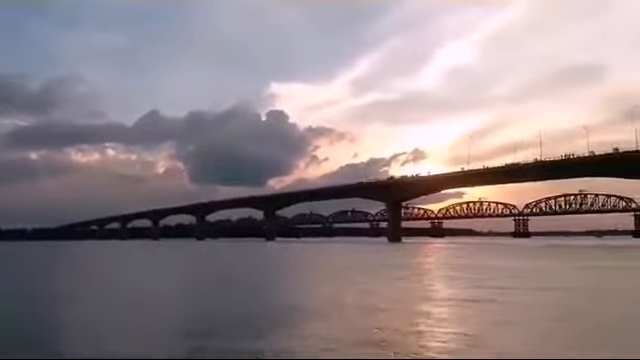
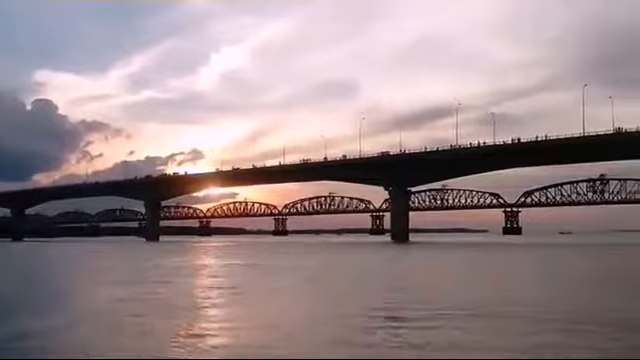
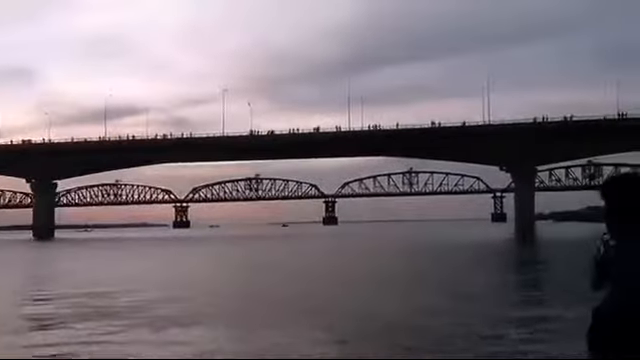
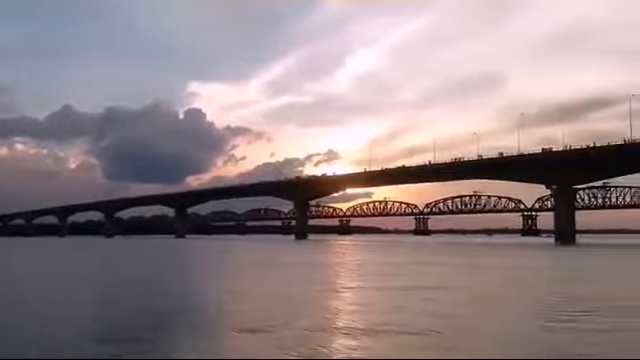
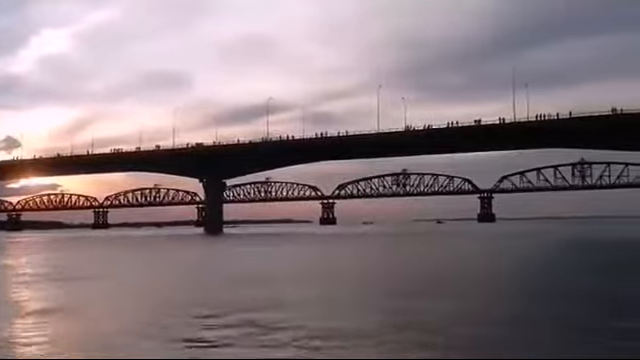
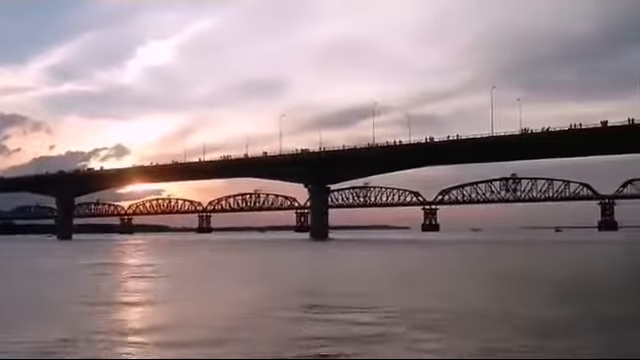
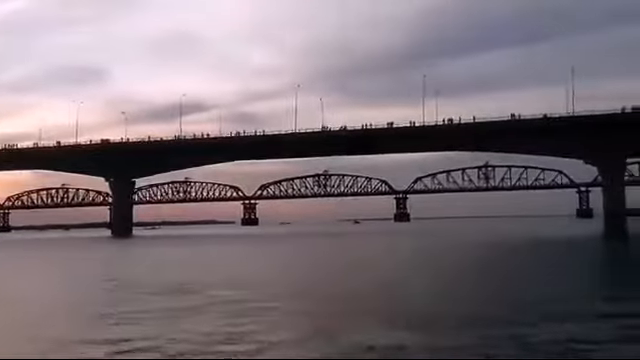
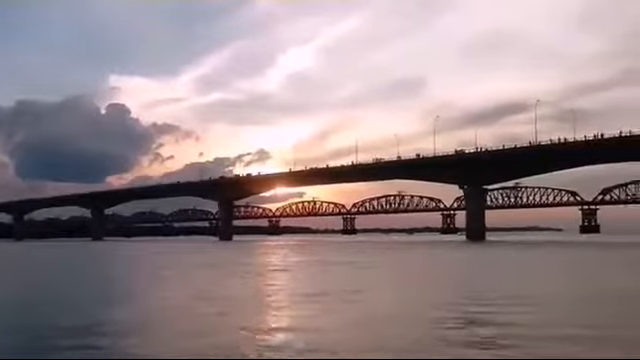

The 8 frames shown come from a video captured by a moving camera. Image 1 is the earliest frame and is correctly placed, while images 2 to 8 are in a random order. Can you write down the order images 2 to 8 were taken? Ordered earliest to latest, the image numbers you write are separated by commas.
4, 8, 2, 6, 5, 7, 3
